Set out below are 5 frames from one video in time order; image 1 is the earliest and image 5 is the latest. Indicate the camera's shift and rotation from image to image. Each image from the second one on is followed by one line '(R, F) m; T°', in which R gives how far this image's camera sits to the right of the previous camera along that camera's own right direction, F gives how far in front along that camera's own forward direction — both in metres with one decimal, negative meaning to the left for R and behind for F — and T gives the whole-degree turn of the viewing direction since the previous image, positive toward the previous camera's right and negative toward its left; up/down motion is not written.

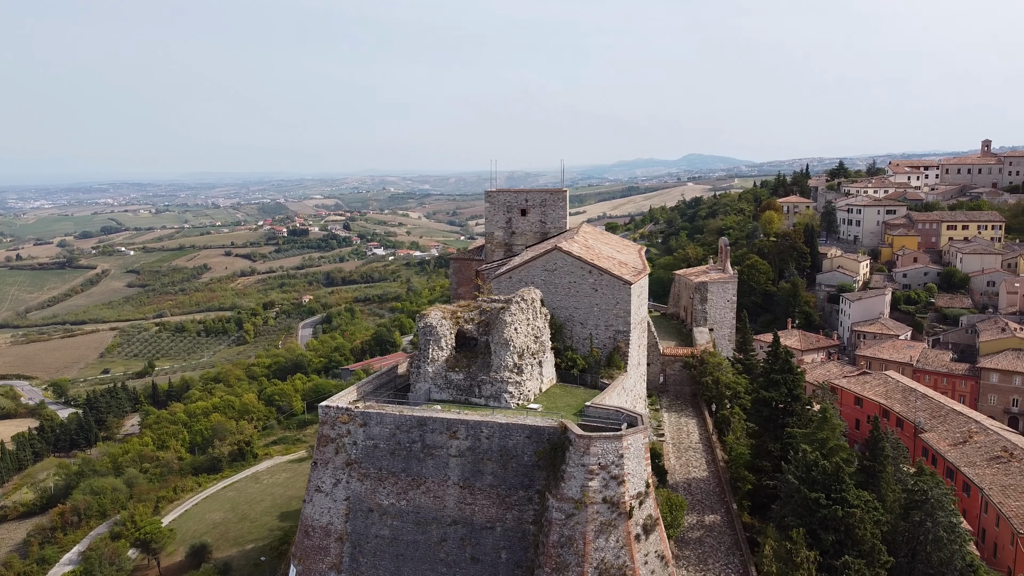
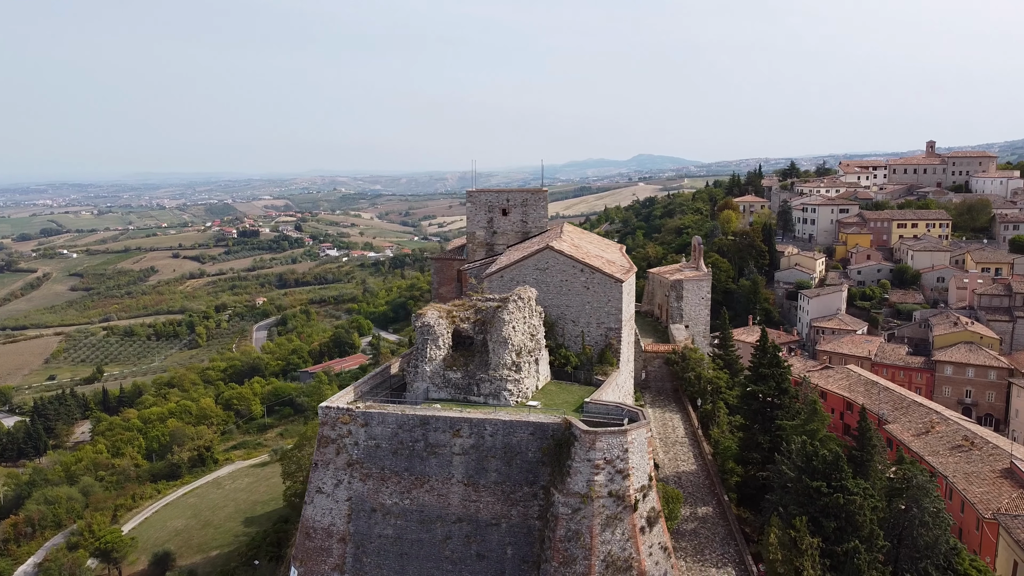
(-0.6, -0.1) m; +3°
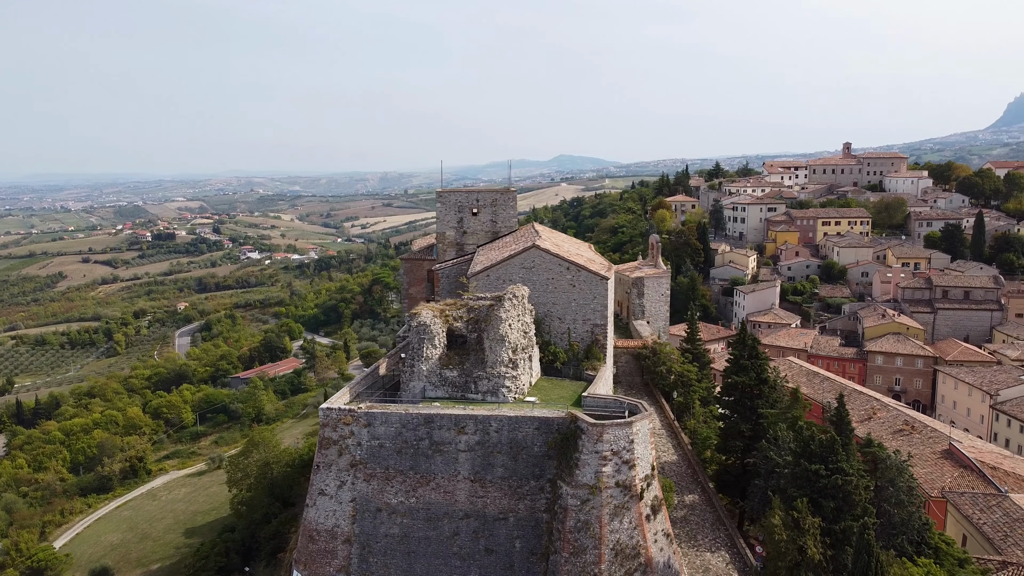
(-1.0, -0.1) m; +6°
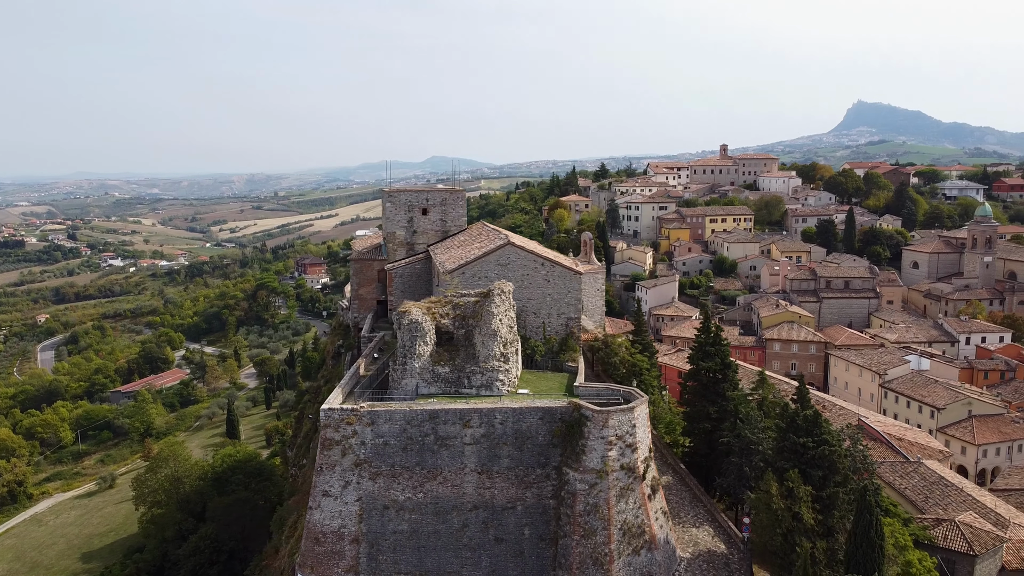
(-1.6, -0.2) m; +9°
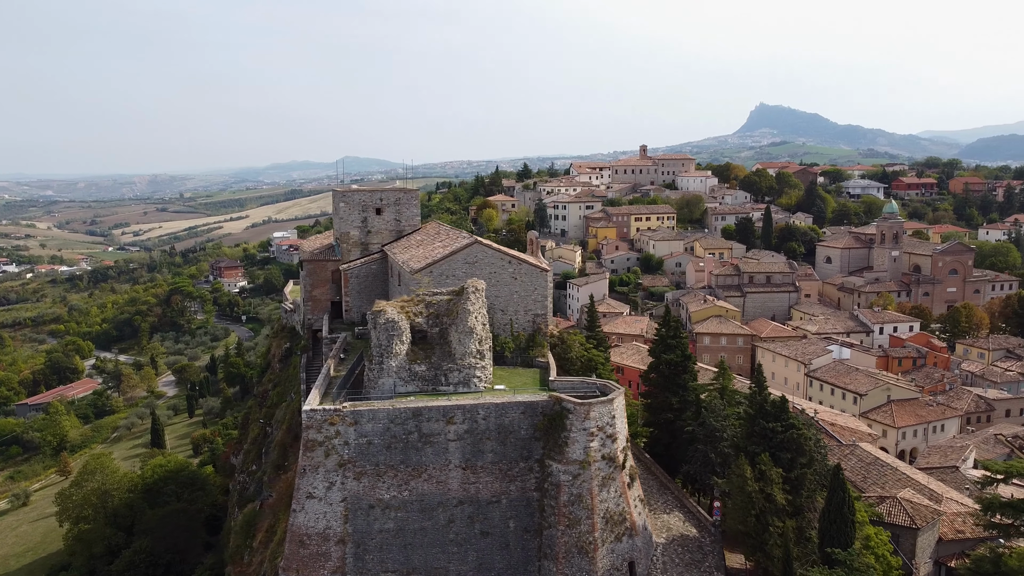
(-0.9, -0.1) m; +6°
